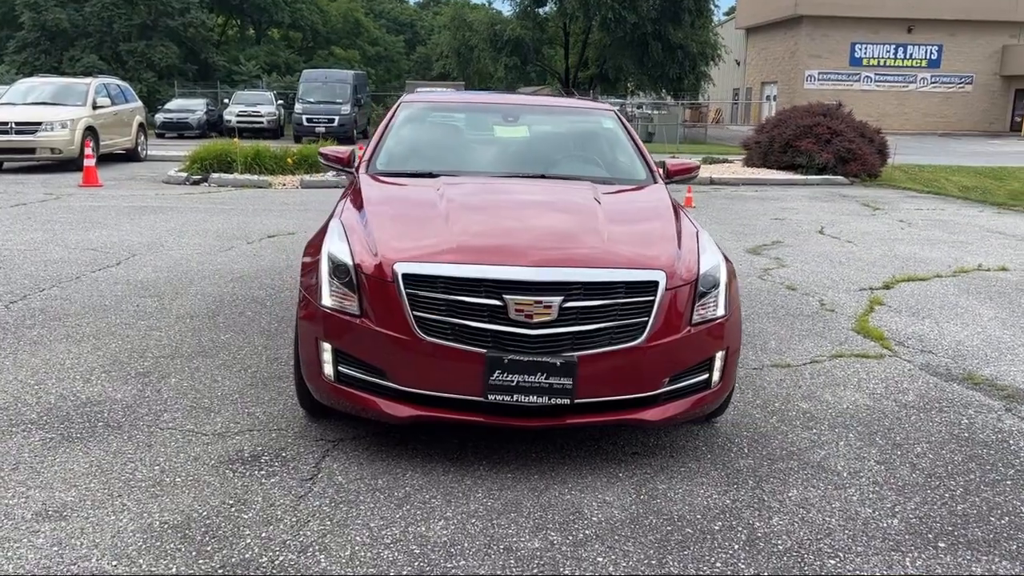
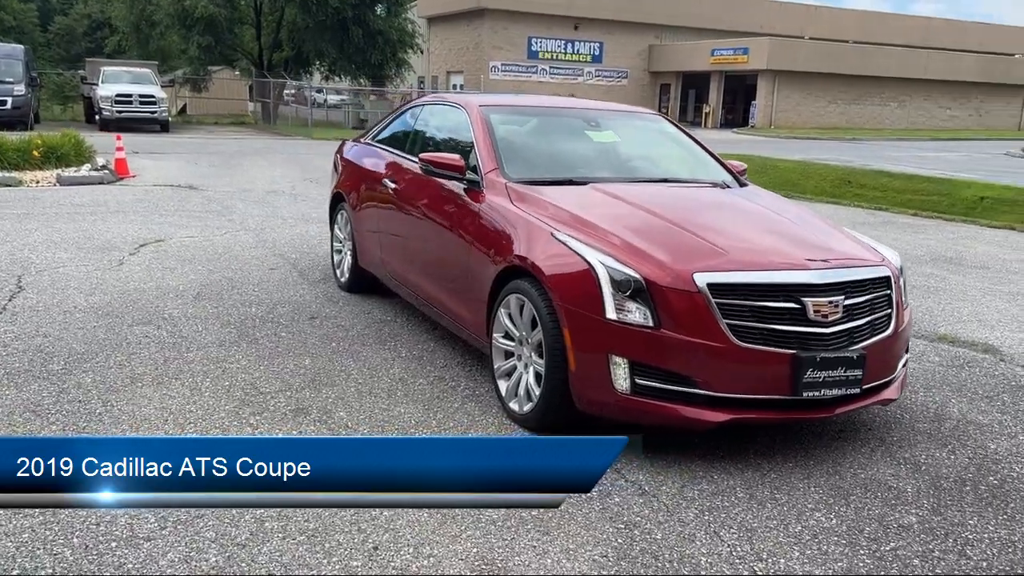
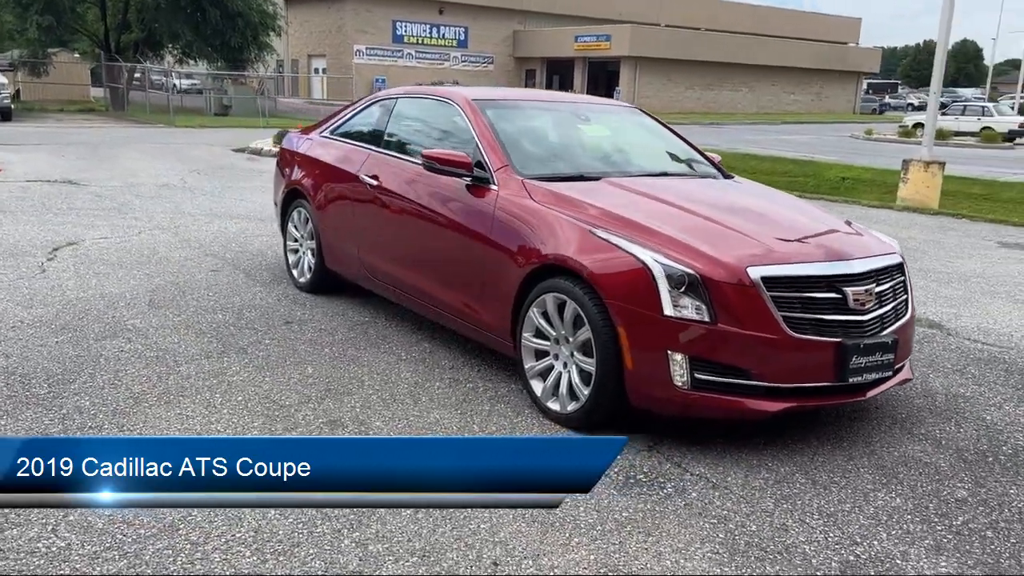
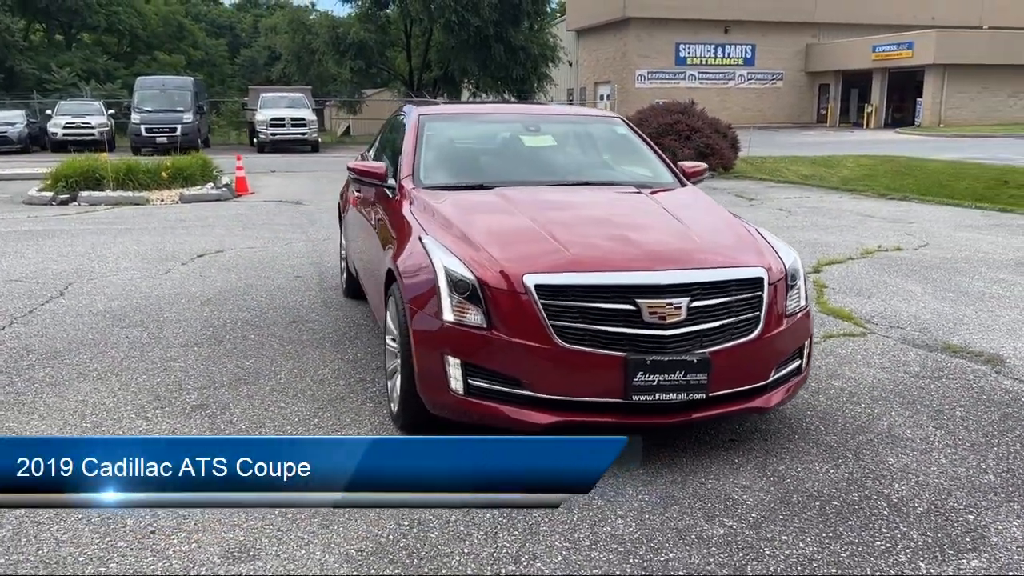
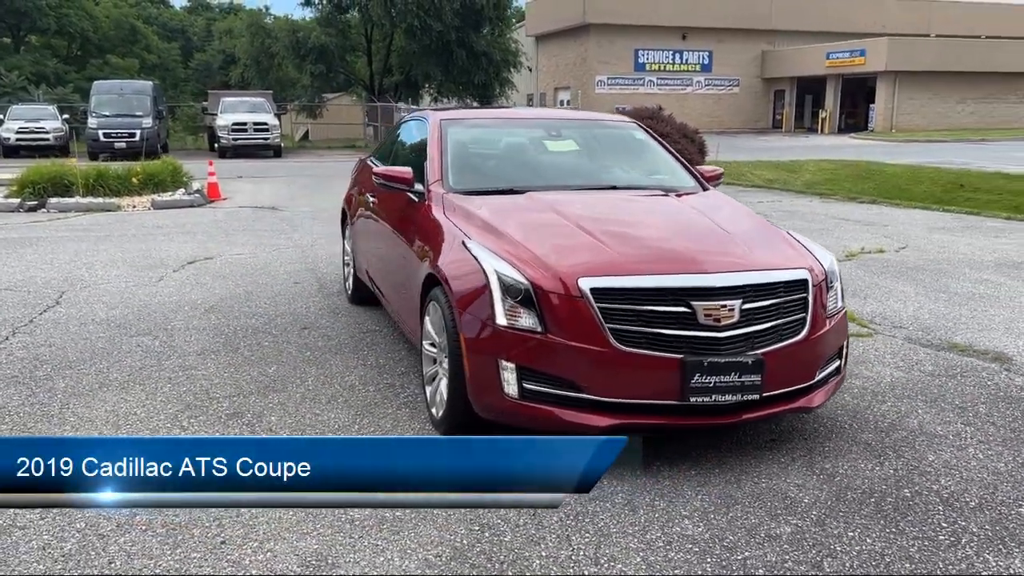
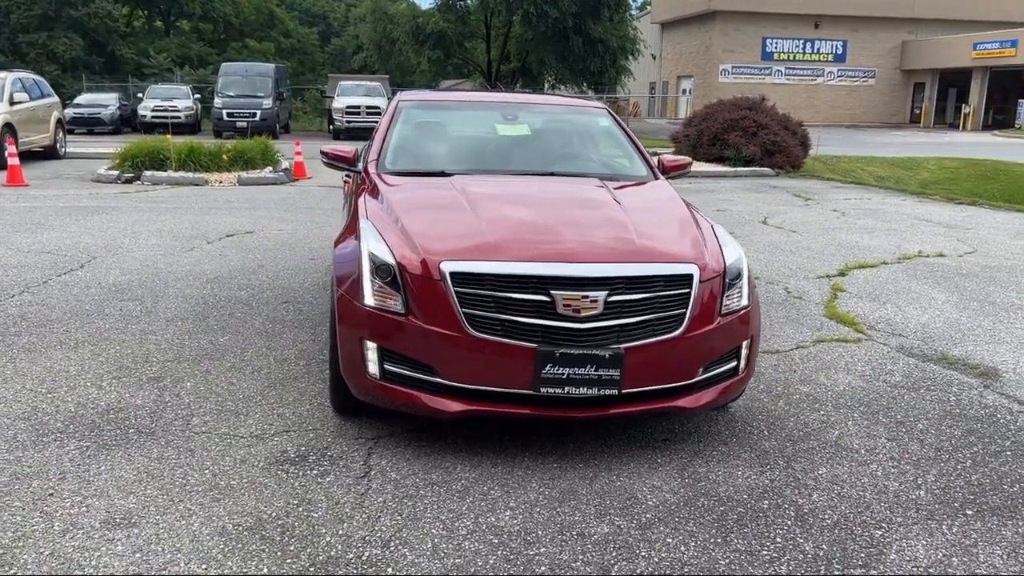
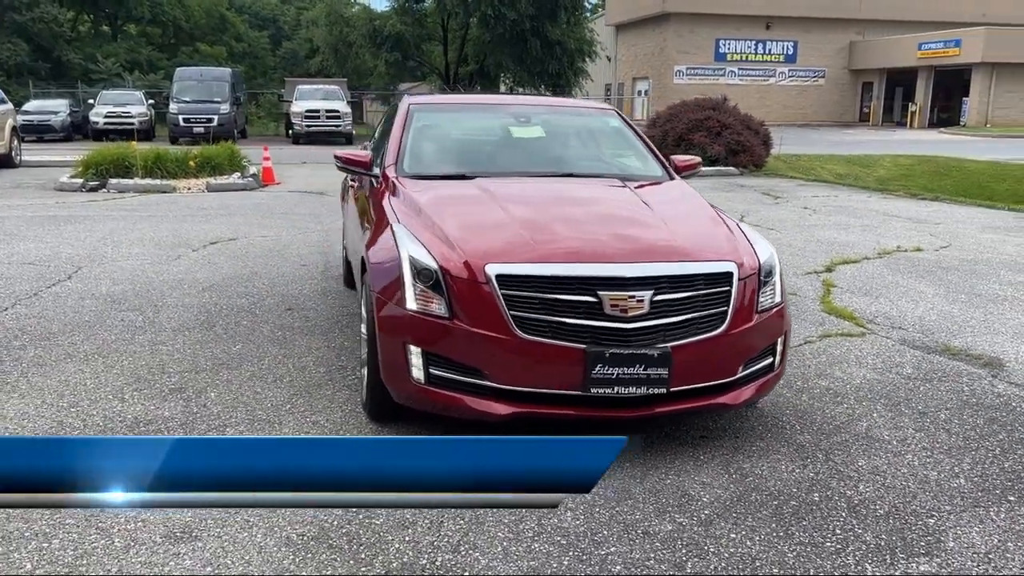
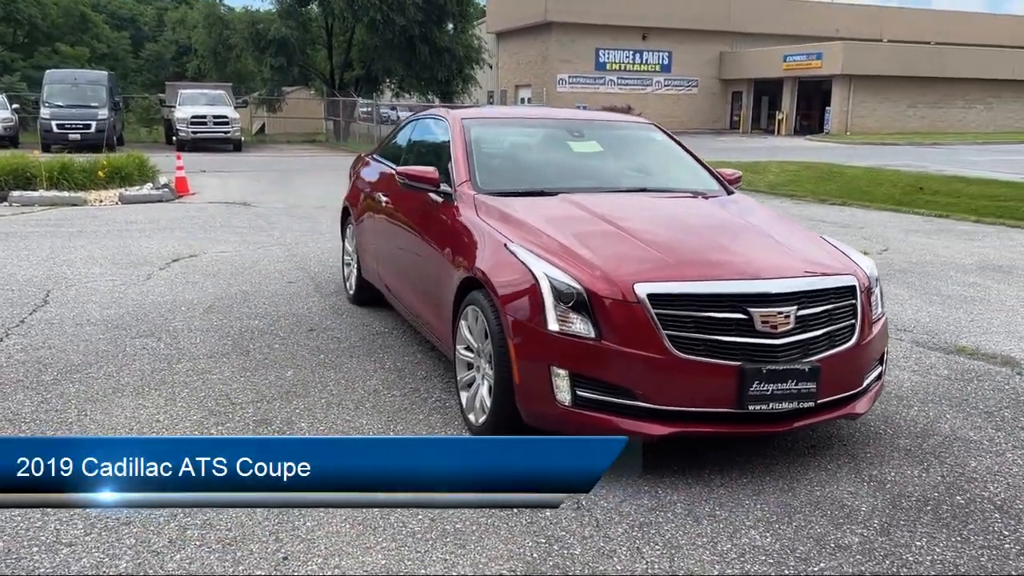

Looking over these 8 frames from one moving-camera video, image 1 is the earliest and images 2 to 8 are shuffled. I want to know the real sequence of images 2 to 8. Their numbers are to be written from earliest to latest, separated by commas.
6, 7, 4, 5, 8, 2, 3
